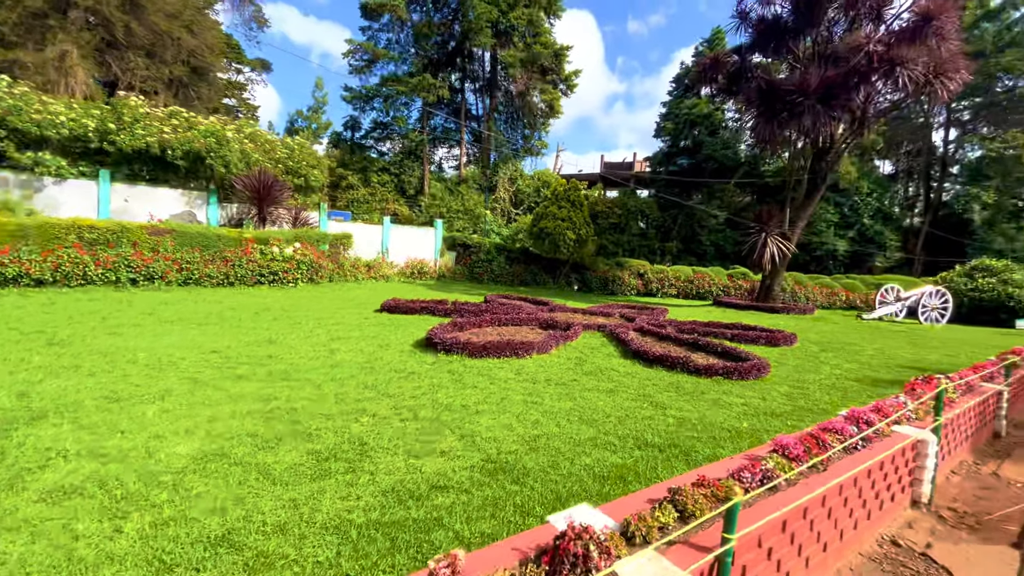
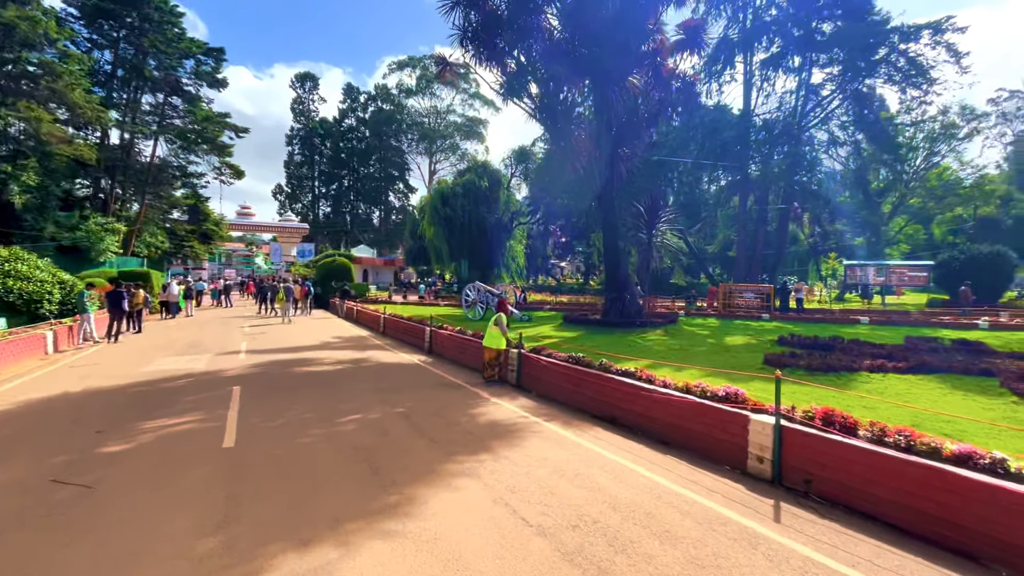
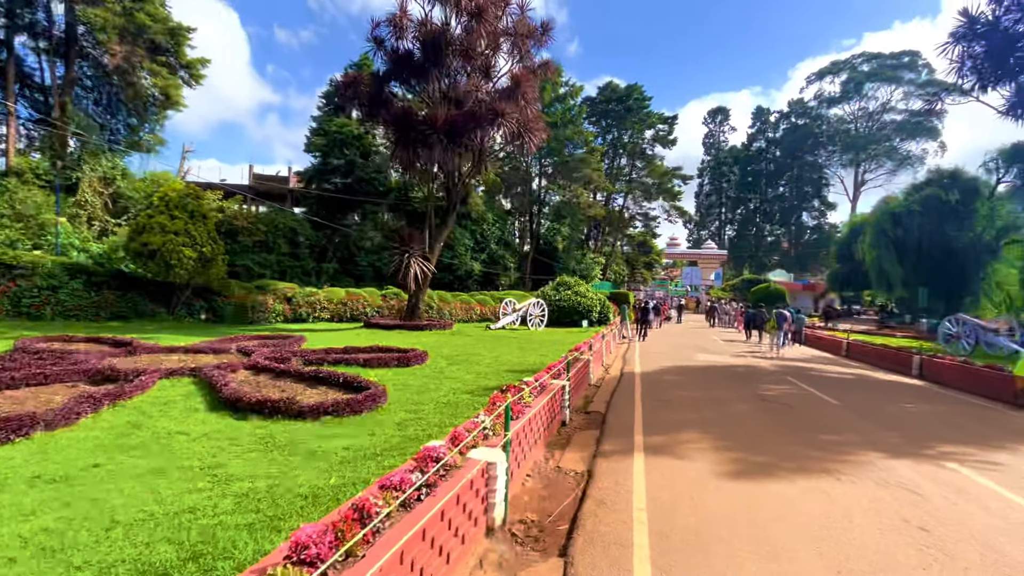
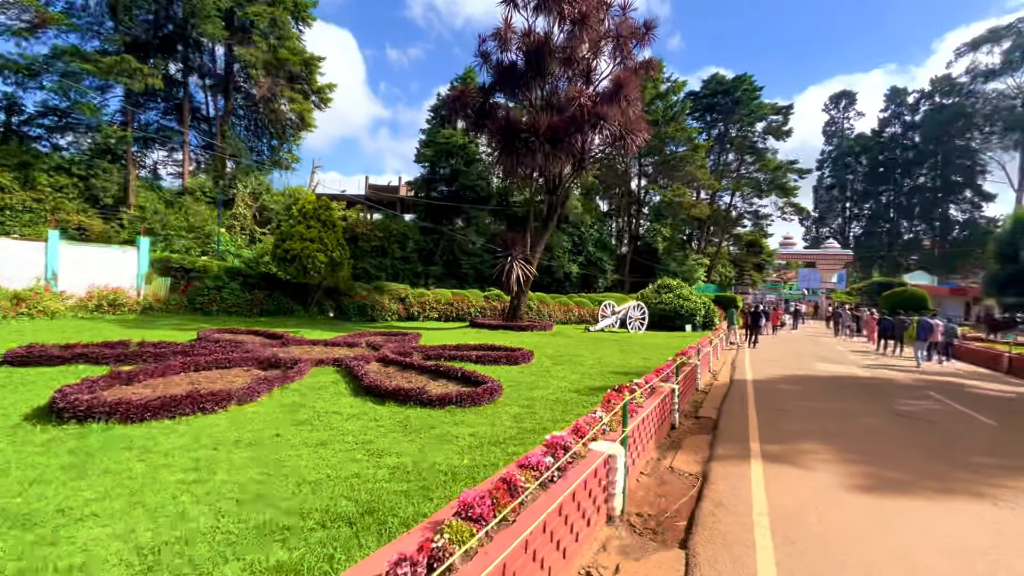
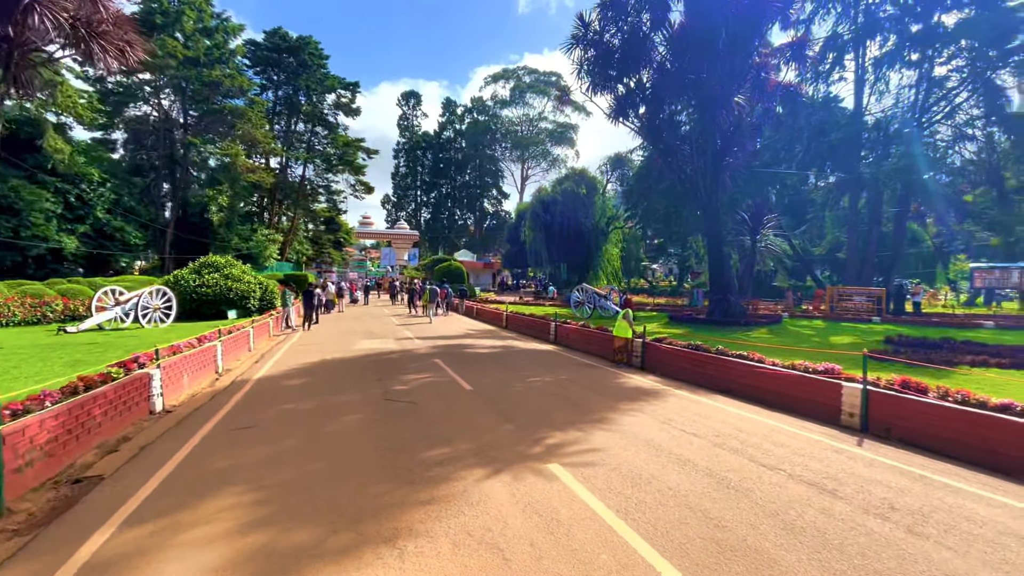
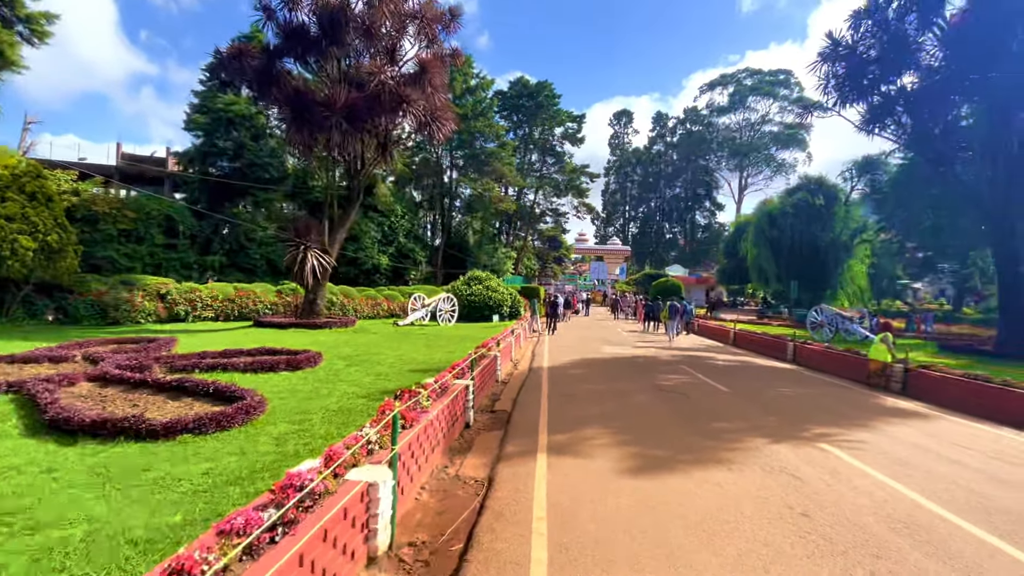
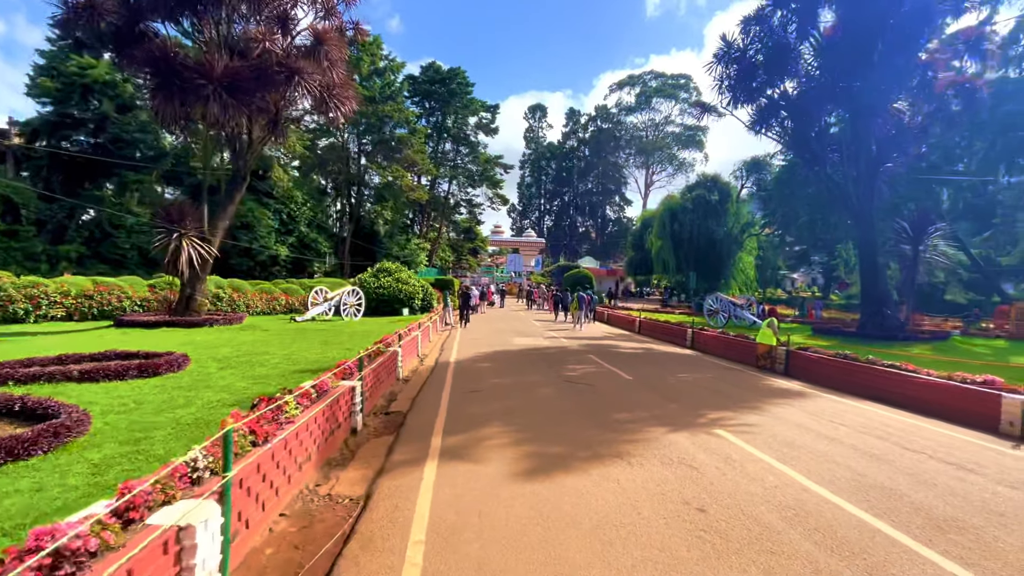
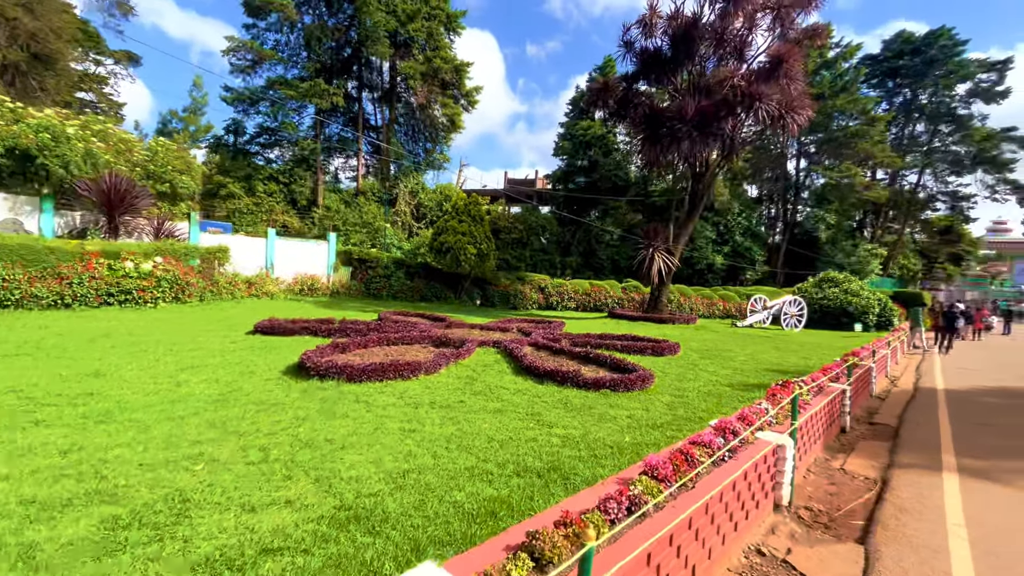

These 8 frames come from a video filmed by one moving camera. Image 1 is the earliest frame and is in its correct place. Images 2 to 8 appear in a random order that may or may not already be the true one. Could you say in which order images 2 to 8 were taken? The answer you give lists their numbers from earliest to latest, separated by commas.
8, 4, 3, 6, 7, 5, 2
